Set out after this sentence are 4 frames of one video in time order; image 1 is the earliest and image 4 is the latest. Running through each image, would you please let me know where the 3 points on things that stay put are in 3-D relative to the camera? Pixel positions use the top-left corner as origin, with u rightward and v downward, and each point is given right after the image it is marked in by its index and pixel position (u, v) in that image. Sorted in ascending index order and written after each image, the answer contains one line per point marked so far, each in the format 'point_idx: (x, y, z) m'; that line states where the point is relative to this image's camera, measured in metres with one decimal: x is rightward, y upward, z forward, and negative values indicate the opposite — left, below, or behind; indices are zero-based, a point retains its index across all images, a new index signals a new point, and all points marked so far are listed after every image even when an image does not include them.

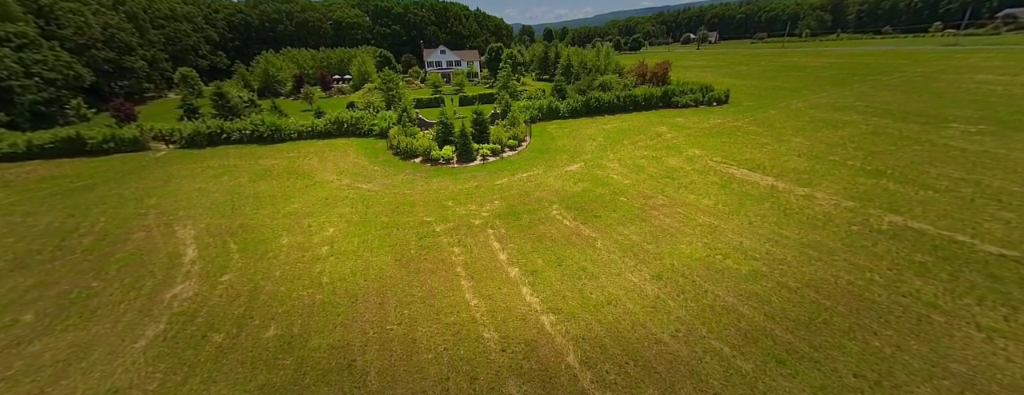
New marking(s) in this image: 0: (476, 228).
0: (-1.7, -1.4, +13.7) m
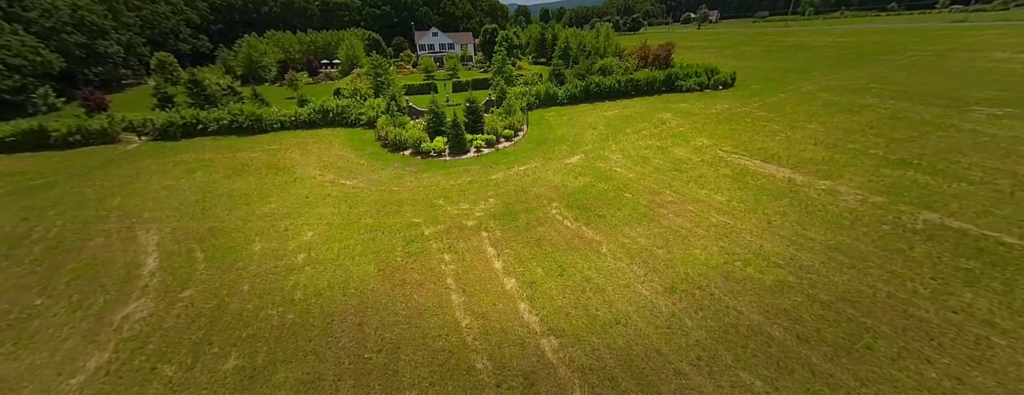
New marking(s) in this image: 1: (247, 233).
0: (-1.9, -1.4, +12.5) m
1: (-11.5, -1.5, +12.7) m
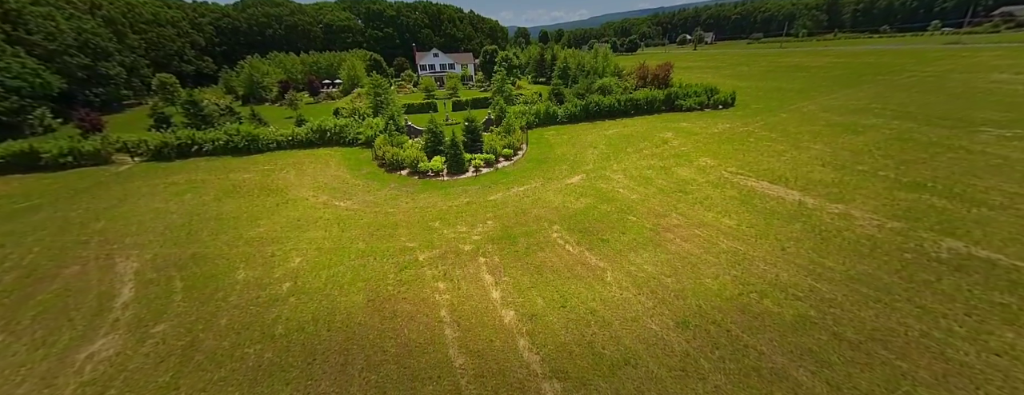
0: (-1.9, -2.4, +11.9) m
1: (-11.6, -2.5, +12.0) m
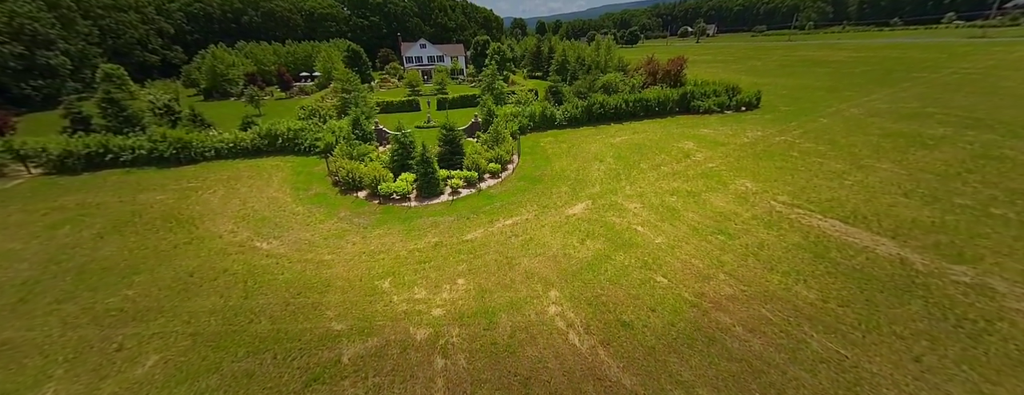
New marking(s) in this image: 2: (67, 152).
0: (-2.6, -4.1, +7.8) m
1: (-12.2, -4.2, +7.8) m
2: (-28.9, +3.0, +19.0) m
